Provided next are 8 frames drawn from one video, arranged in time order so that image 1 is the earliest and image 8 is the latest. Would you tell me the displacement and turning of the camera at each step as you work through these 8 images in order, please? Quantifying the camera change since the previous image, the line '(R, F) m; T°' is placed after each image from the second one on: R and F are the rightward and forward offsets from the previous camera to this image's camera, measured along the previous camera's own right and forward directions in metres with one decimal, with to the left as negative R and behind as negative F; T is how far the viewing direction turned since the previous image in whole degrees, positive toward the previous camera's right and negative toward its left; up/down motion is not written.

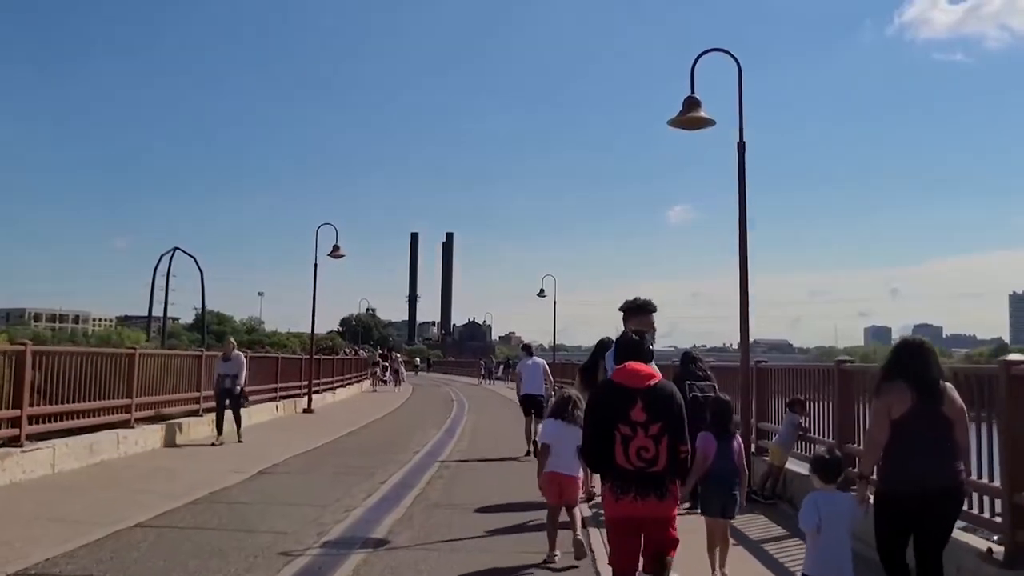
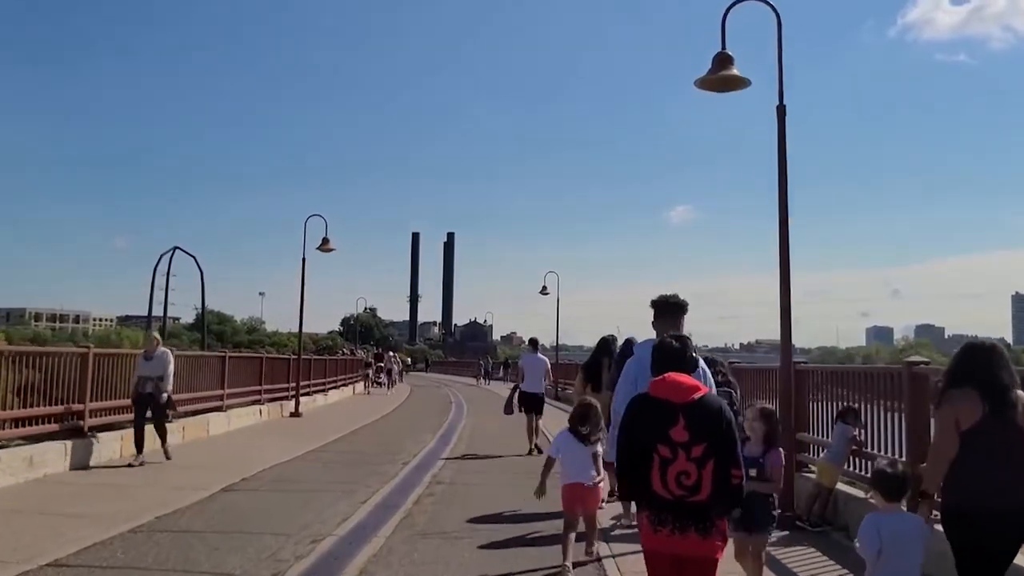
(0.0, +1.4) m; 0°
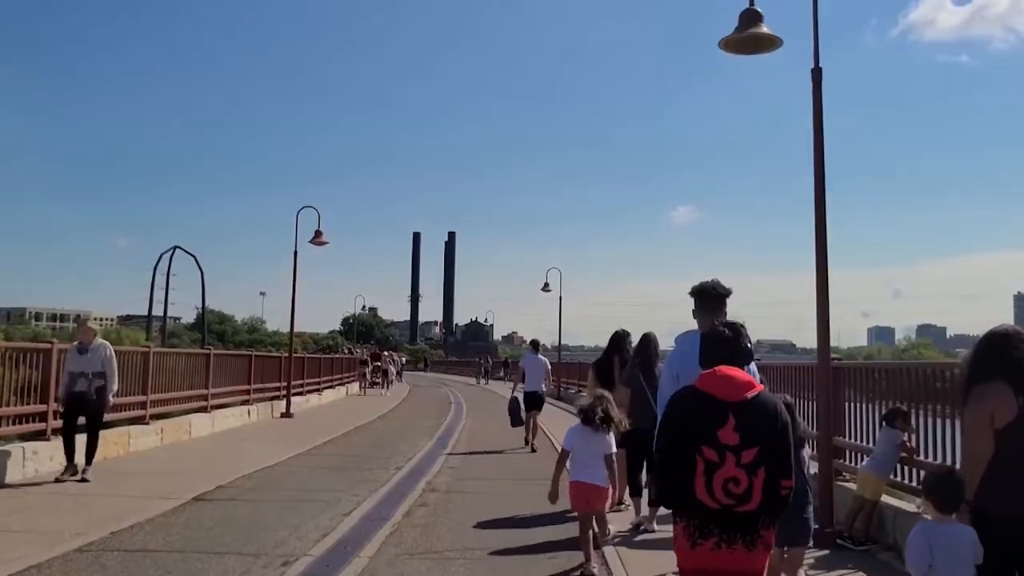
(0.0, +0.9) m; 0°
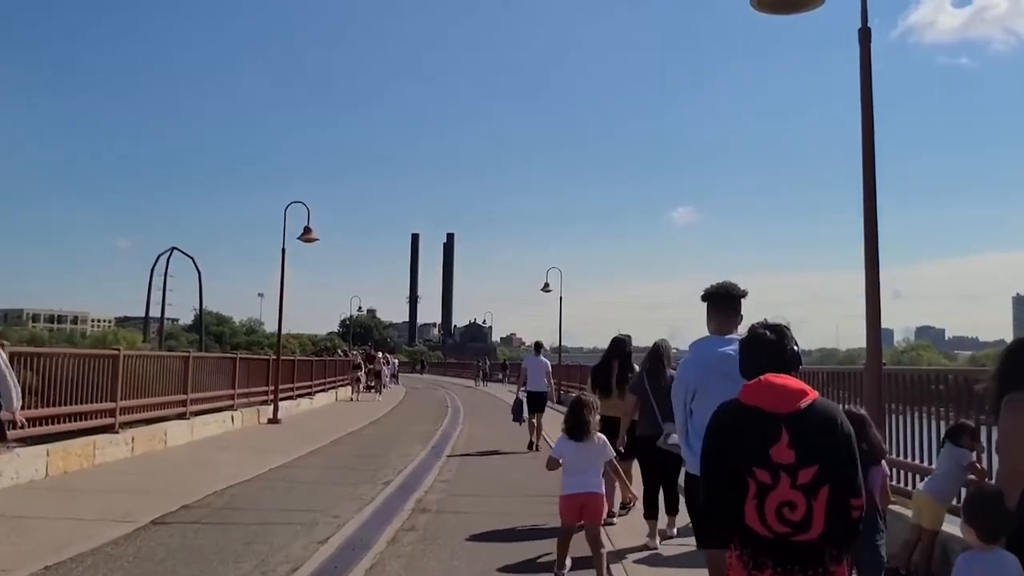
(0.0, +1.0) m; 0°
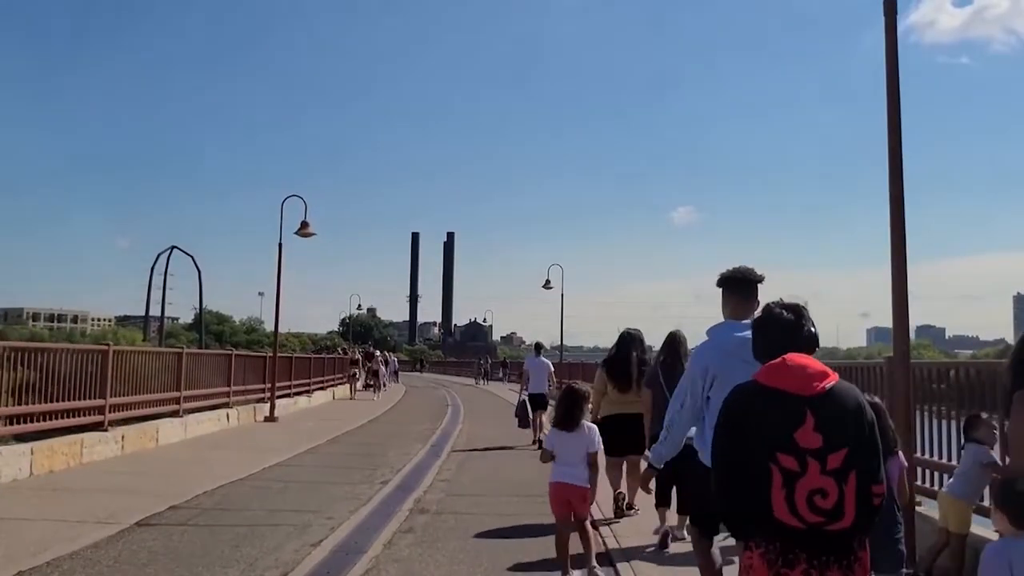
(0.0, +0.4) m; 0°
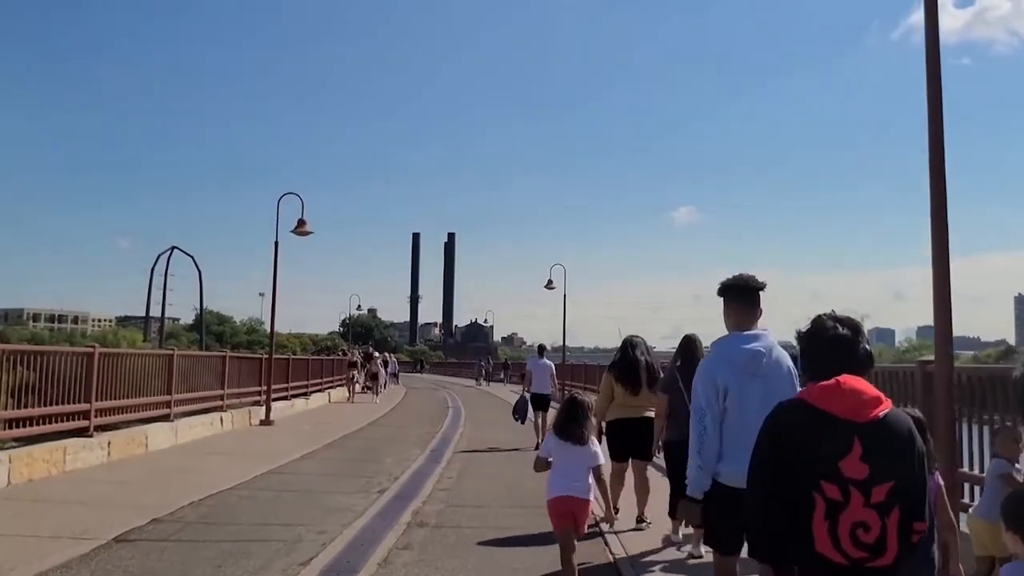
(0.0, +0.5) m; 0°
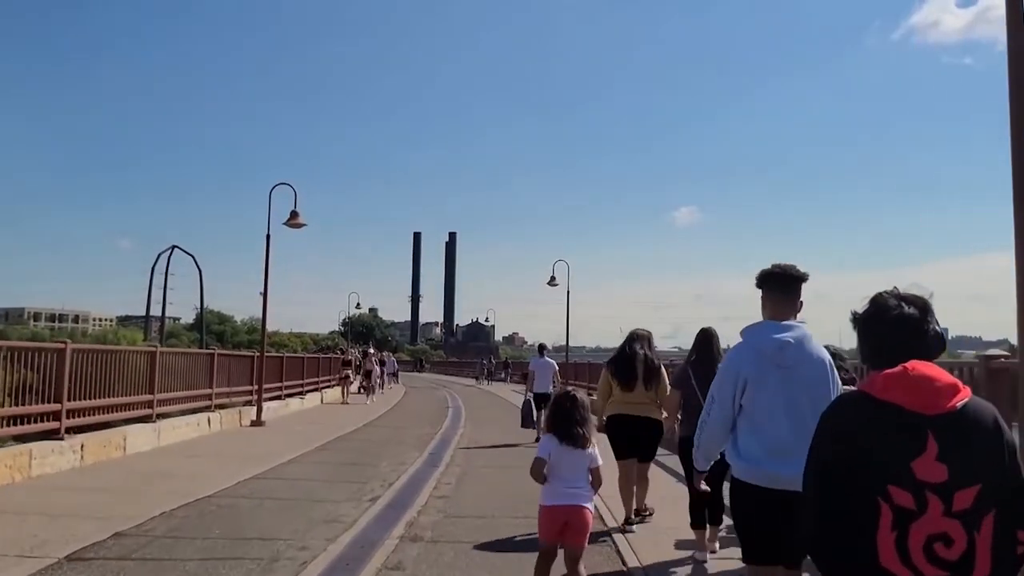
(0.0, +0.8) m; 0°
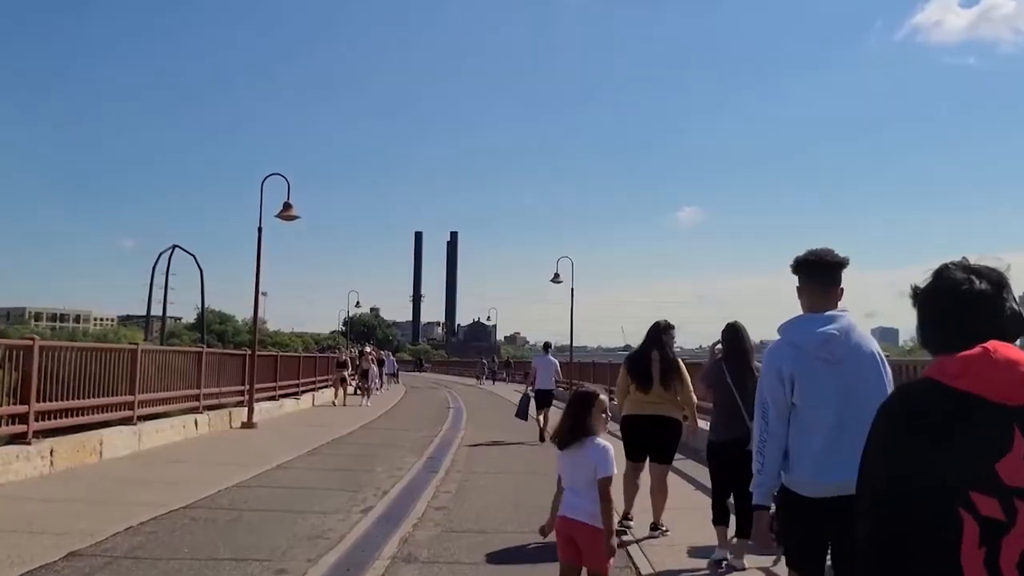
(0.0, +0.8) m; 0°
